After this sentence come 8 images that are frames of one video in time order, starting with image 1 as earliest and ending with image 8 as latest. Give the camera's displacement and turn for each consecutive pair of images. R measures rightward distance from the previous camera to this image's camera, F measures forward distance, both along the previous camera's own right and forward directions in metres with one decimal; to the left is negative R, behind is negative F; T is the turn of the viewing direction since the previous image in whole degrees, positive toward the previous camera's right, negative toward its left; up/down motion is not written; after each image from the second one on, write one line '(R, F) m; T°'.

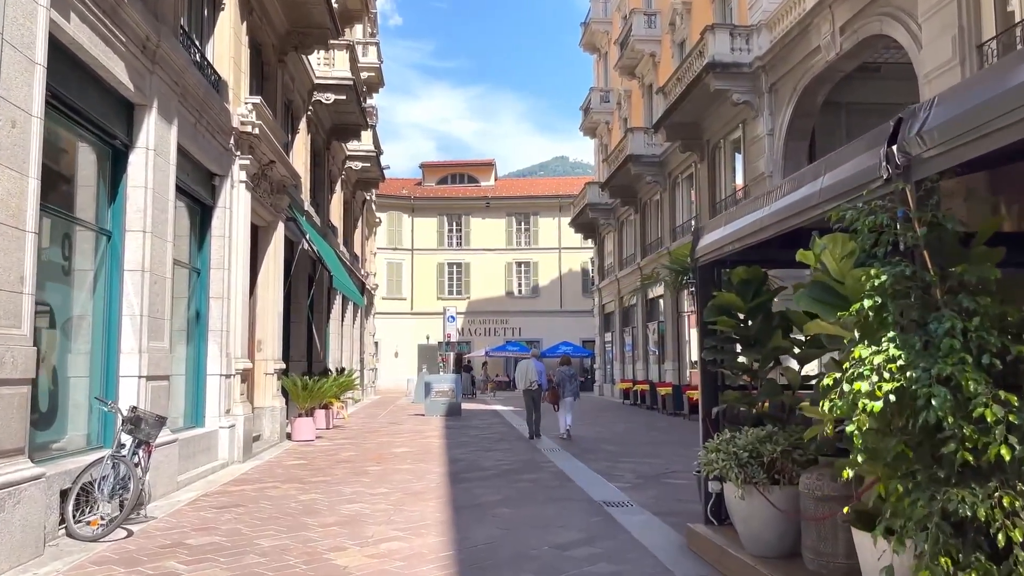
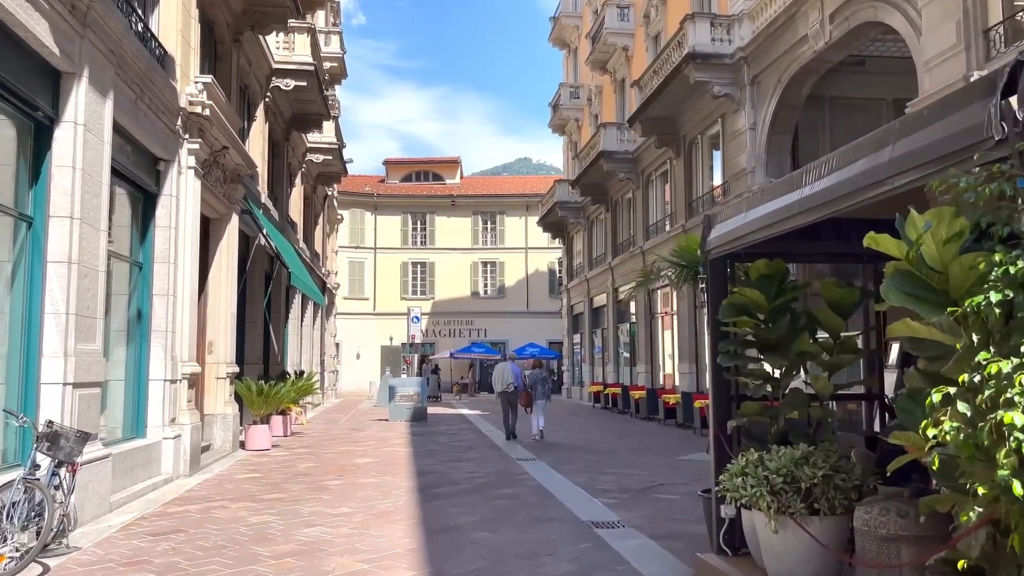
(-0.2, +0.9) m; +3°
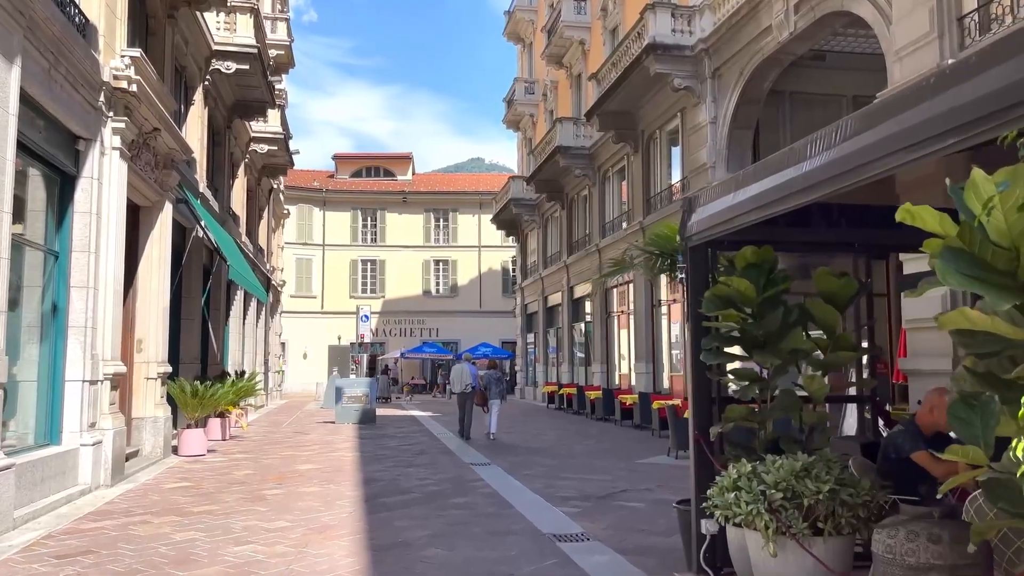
(0.0, +0.7) m; +3°
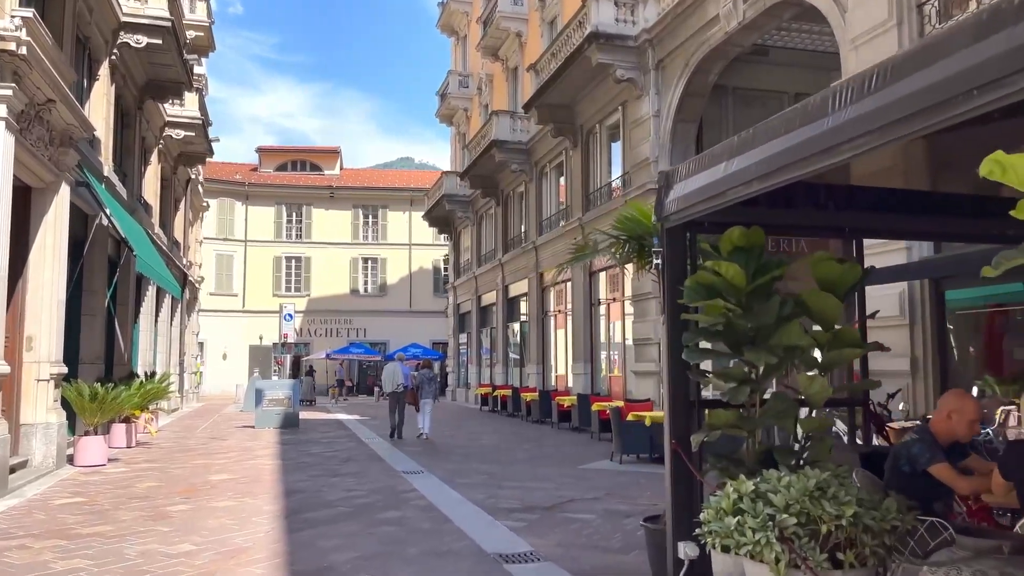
(-0.1, +0.8) m; +5°
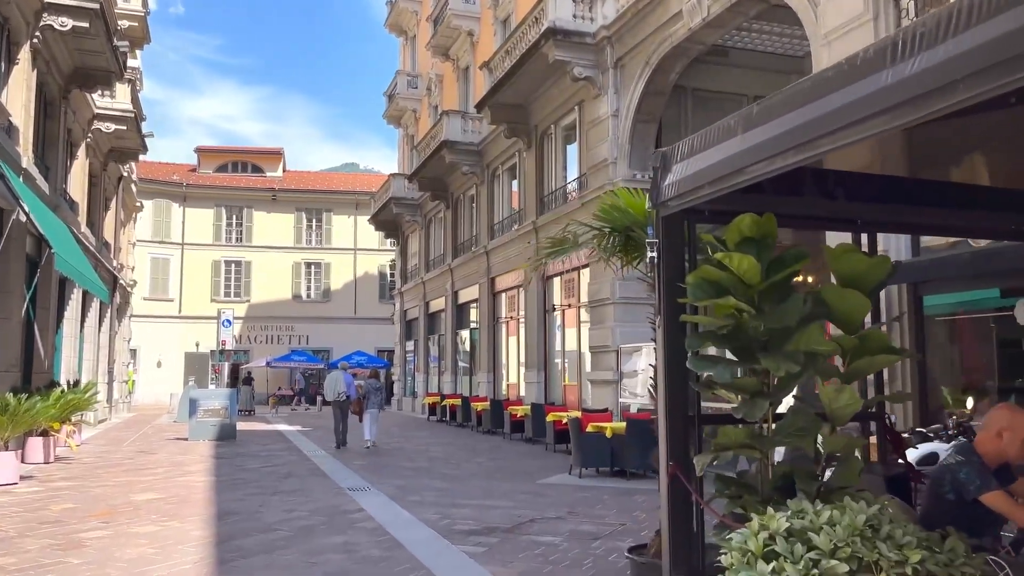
(-0.1, +0.7) m; +4°
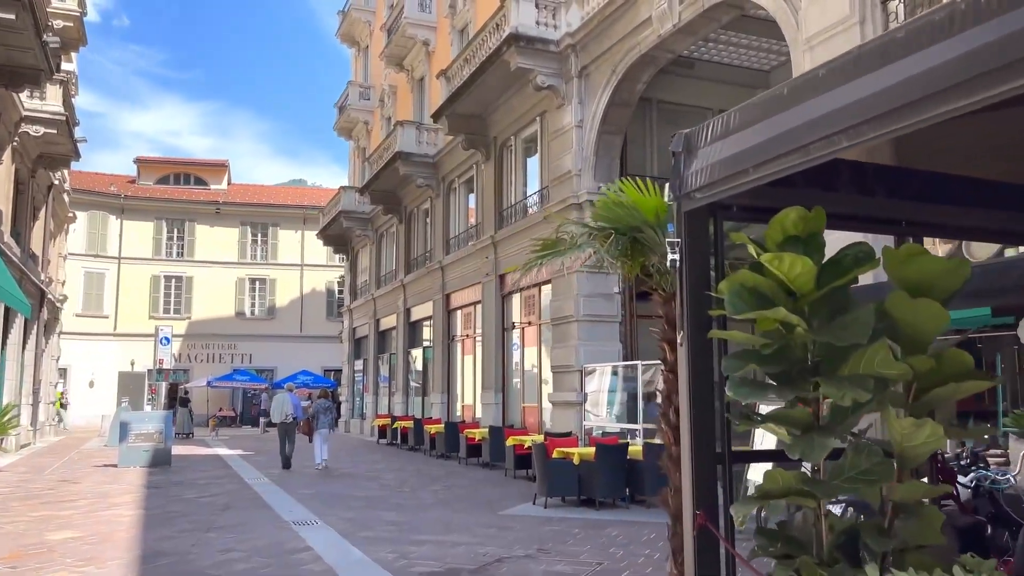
(-0.2, +0.7) m; +4°
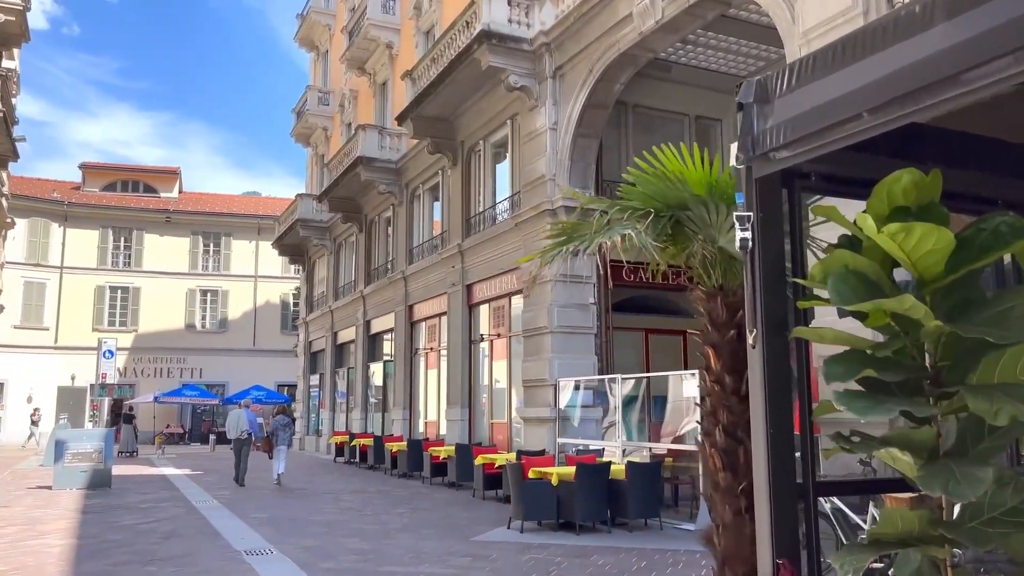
(-0.2, +0.7) m; +3°
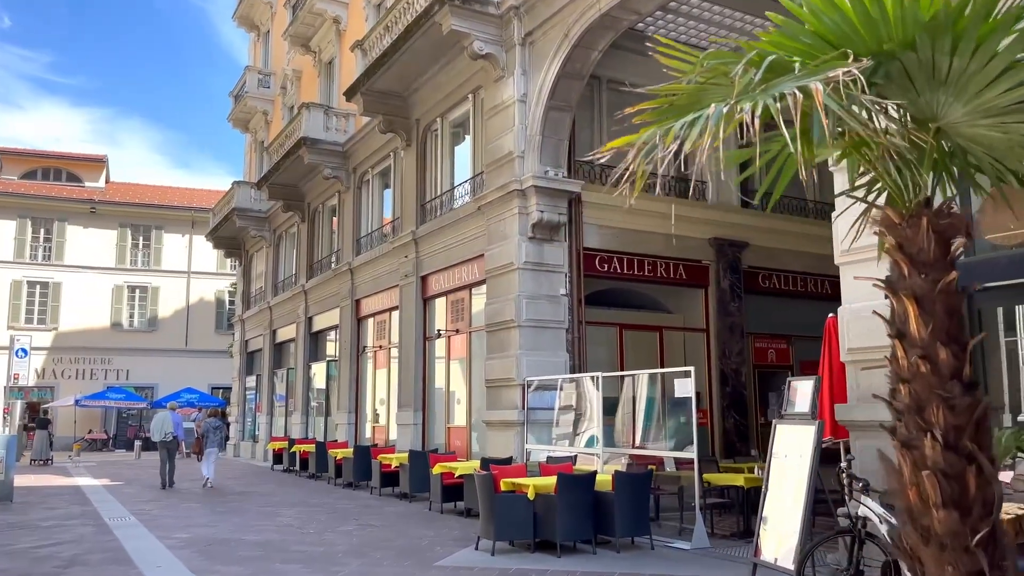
(-0.3, +1.4) m; +4°
